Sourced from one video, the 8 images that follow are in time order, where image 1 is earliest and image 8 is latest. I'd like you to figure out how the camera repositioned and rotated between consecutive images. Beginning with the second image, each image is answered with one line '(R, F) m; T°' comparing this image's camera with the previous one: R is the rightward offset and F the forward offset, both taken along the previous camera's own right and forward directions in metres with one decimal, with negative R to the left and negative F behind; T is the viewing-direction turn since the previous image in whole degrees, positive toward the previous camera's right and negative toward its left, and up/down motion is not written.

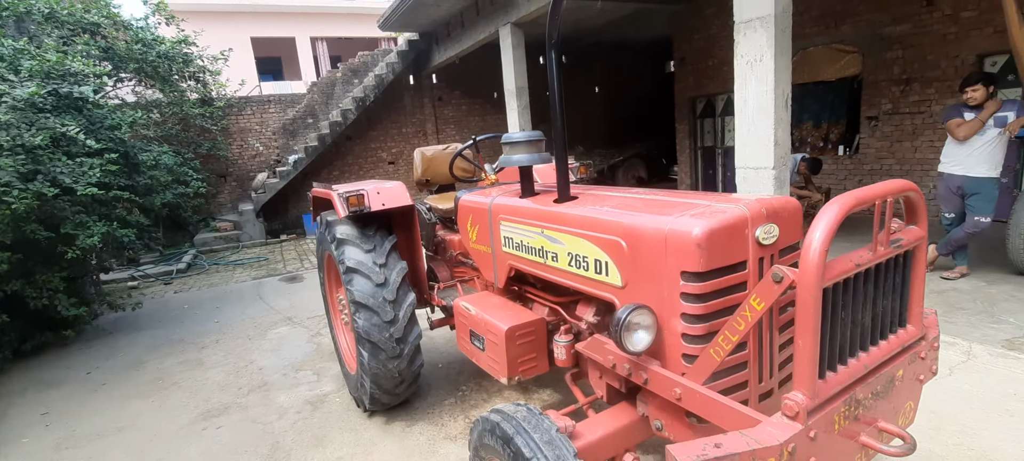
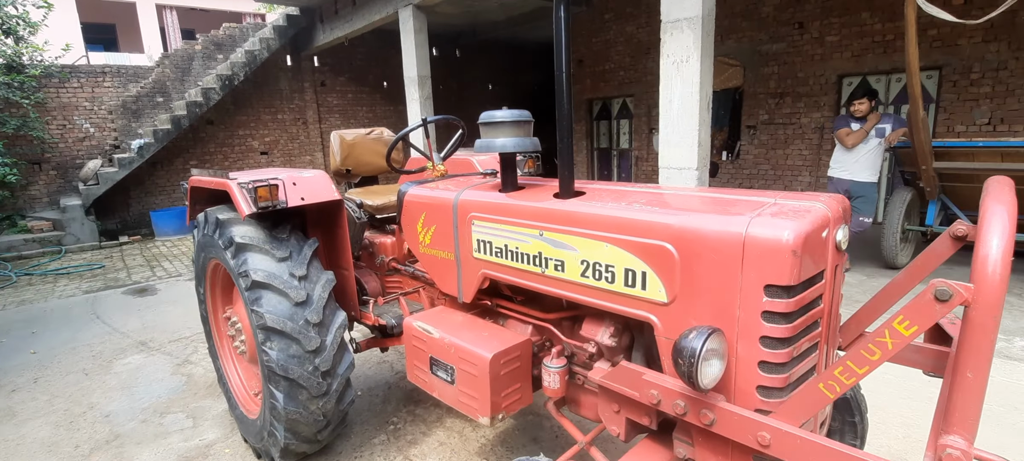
(-0.3, +0.4) m; +14°
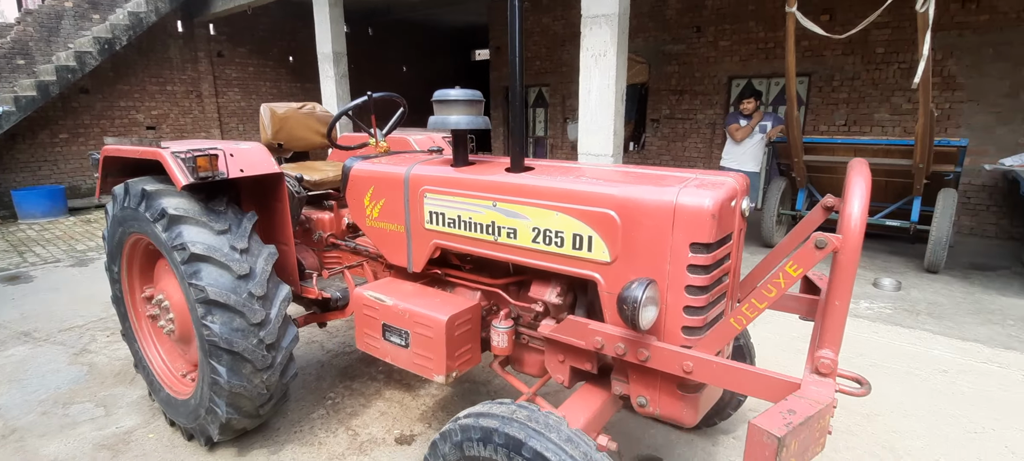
(-0.2, -0.1) m; +10°
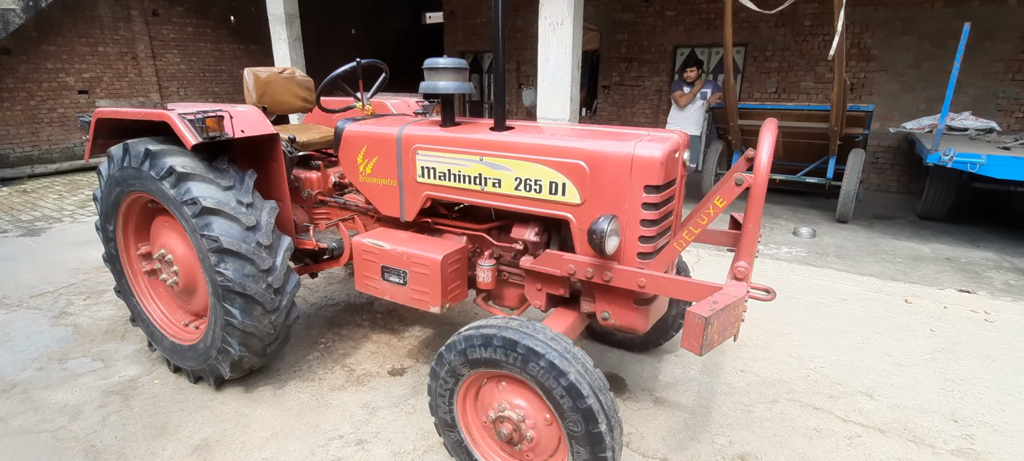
(-0.1, -0.3) m; +6°
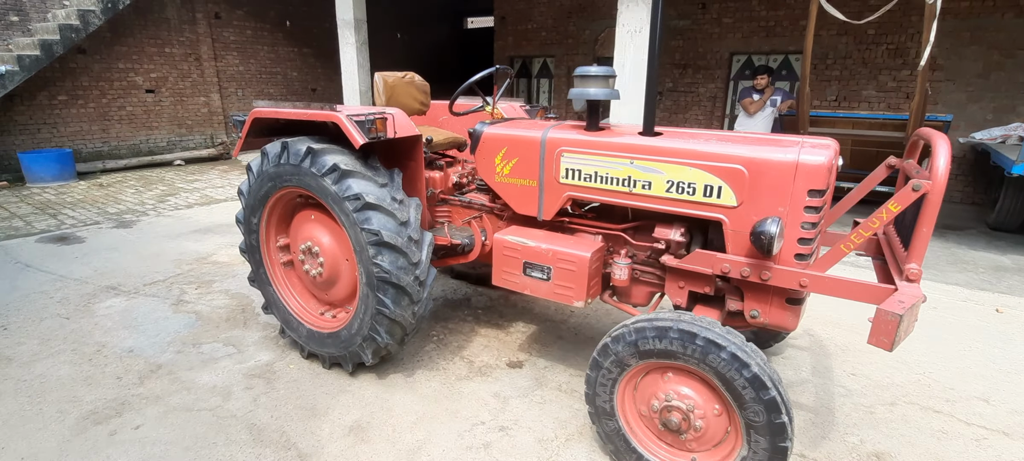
(-0.6, -0.1) m; -2°
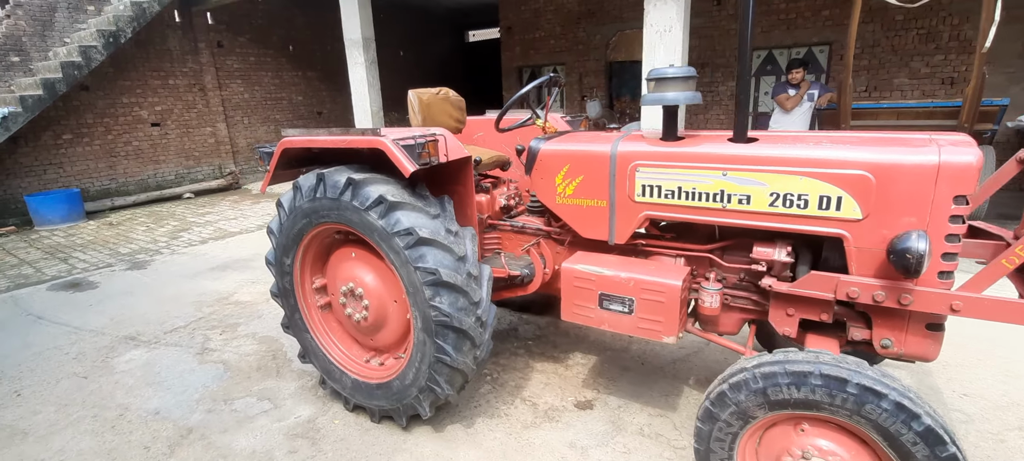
(-0.3, +0.3) m; 0°
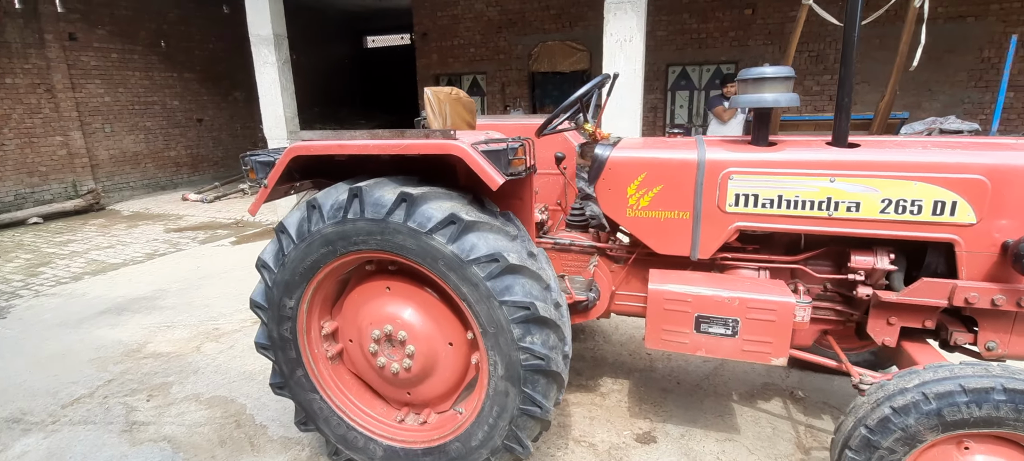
(-0.7, +0.4) m; +13°
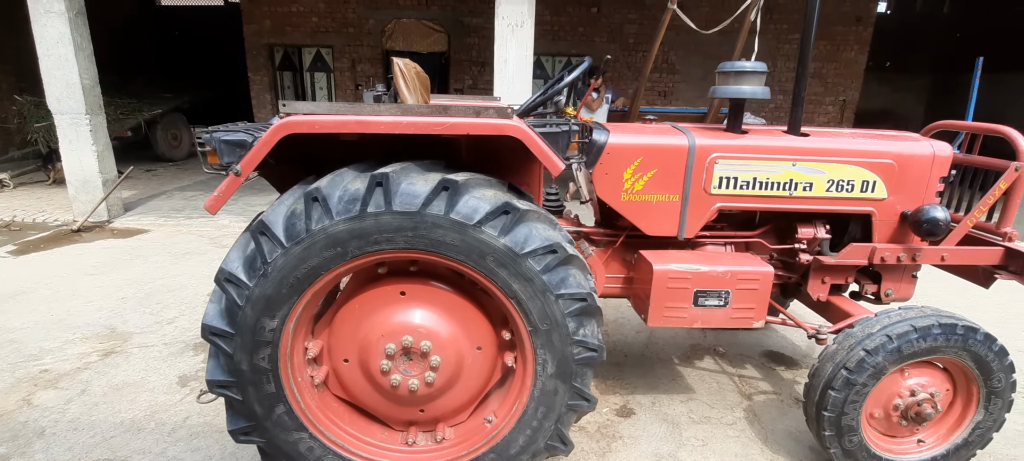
(-0.7, +0.2) m; +20°
